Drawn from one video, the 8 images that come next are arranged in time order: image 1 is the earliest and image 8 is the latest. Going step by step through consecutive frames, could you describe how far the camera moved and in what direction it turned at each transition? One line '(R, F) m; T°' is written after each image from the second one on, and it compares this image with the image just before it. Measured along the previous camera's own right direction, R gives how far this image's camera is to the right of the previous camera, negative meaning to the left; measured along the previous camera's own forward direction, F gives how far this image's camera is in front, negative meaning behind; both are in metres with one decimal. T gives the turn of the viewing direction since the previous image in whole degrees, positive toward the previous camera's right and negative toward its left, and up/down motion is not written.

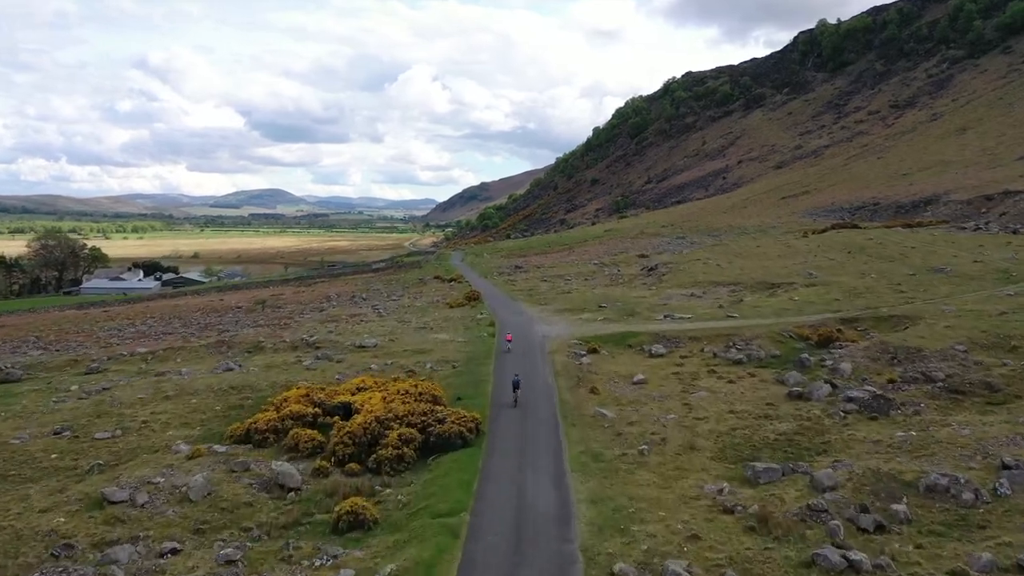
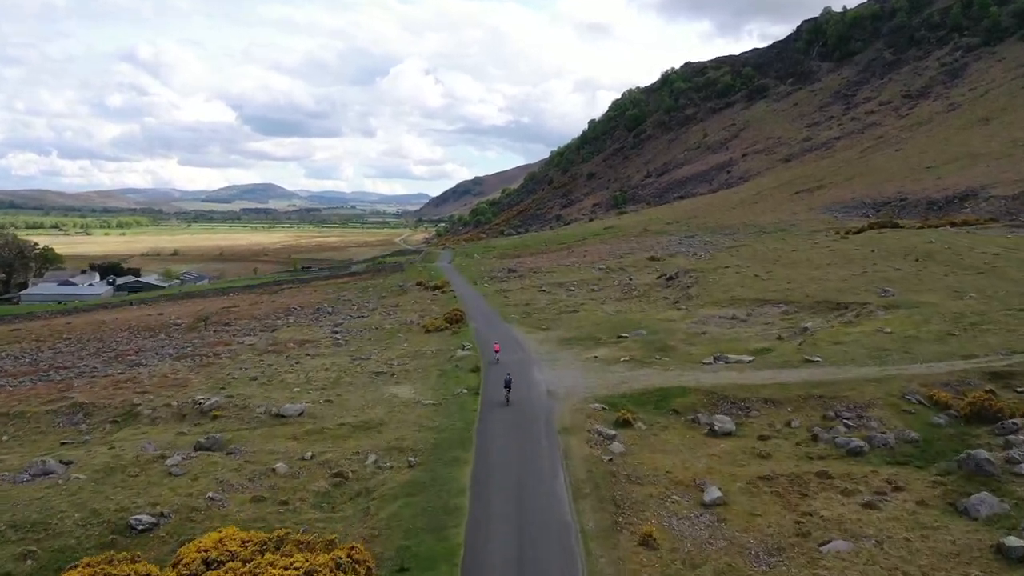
(+0.1, +12.8) m; 0°
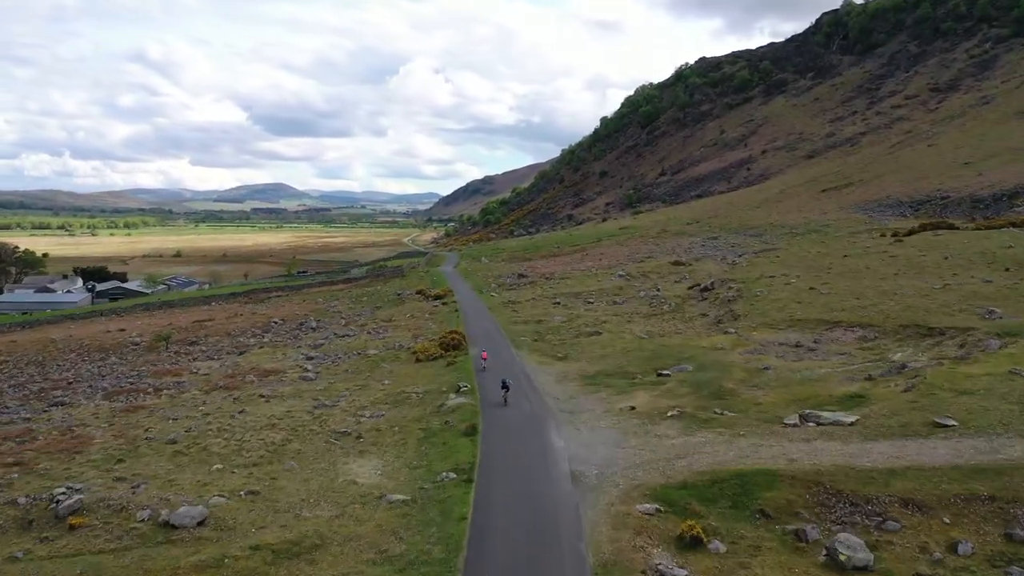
(+0.1, +9.1) m; -1°
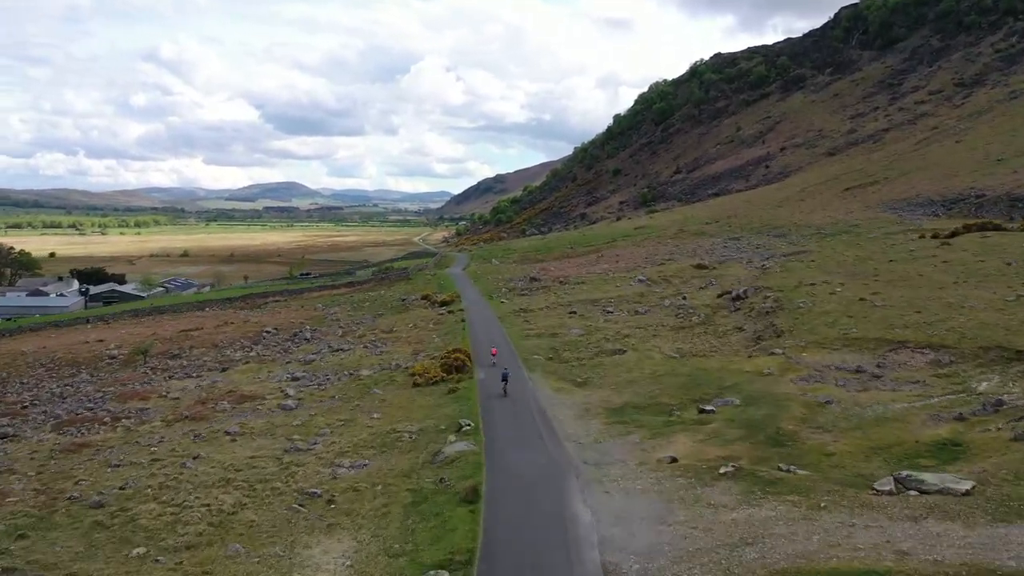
(0.0, +5.3) m; -1°
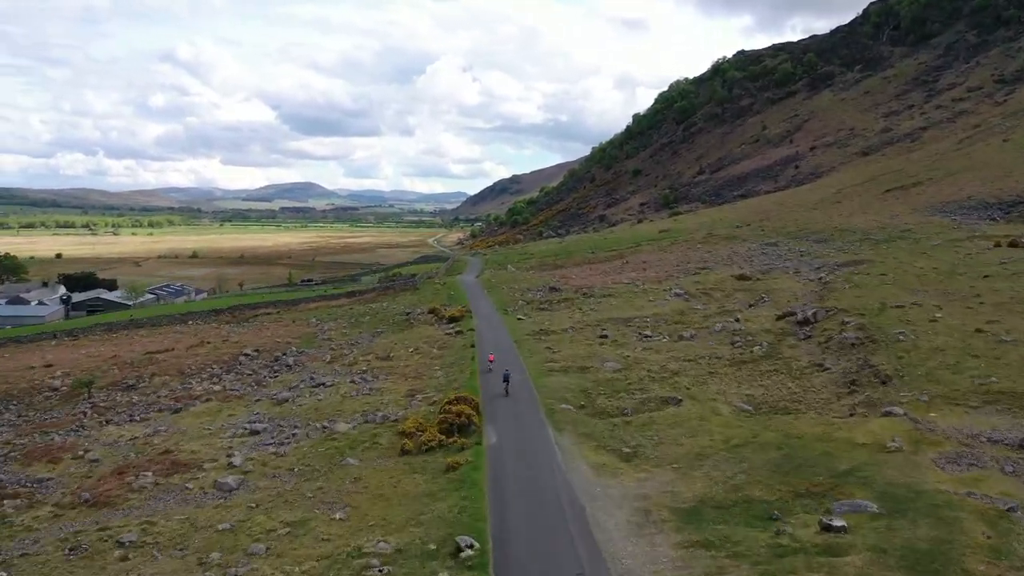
(-0.2, +9.0) m; -1°
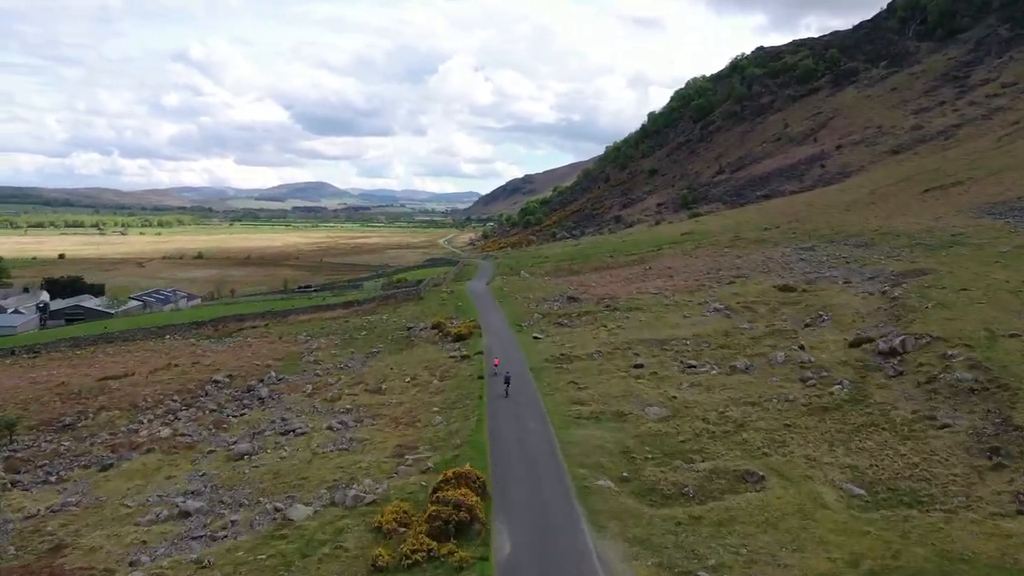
(-0.2, +8.1) m; -1°
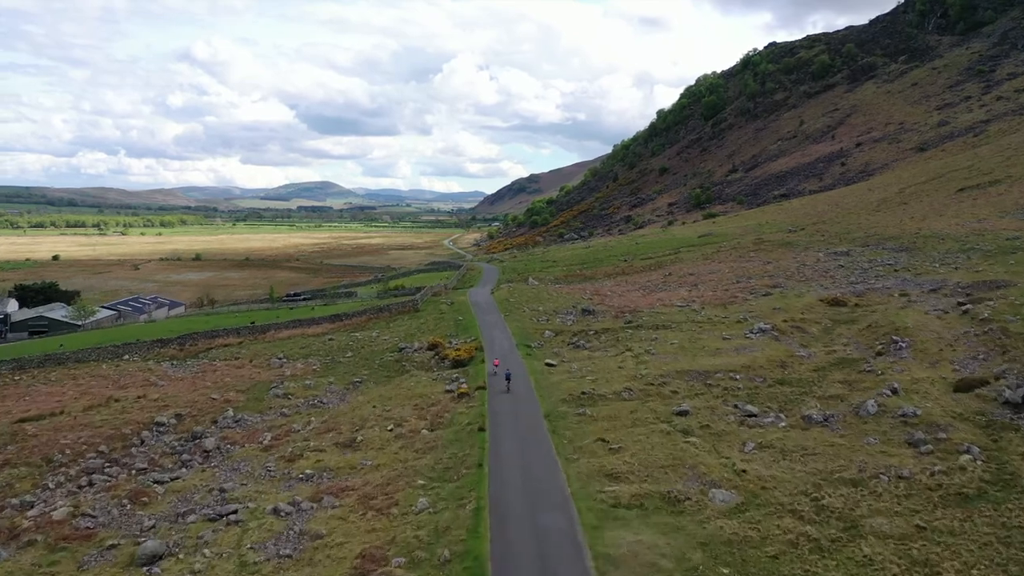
(-0.2, +8.5) m; 0°
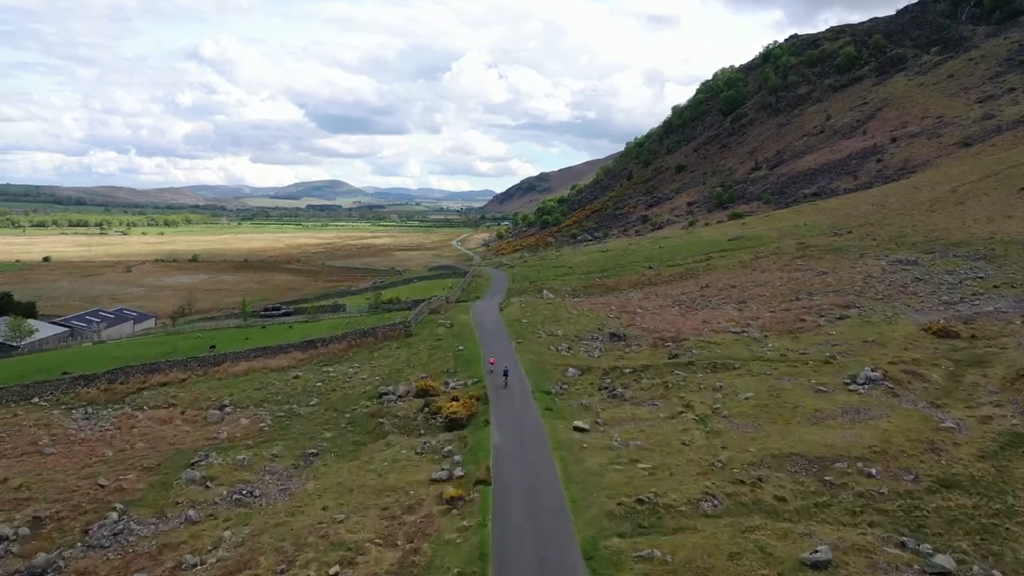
(-0.2, +12.8) m; -1°
